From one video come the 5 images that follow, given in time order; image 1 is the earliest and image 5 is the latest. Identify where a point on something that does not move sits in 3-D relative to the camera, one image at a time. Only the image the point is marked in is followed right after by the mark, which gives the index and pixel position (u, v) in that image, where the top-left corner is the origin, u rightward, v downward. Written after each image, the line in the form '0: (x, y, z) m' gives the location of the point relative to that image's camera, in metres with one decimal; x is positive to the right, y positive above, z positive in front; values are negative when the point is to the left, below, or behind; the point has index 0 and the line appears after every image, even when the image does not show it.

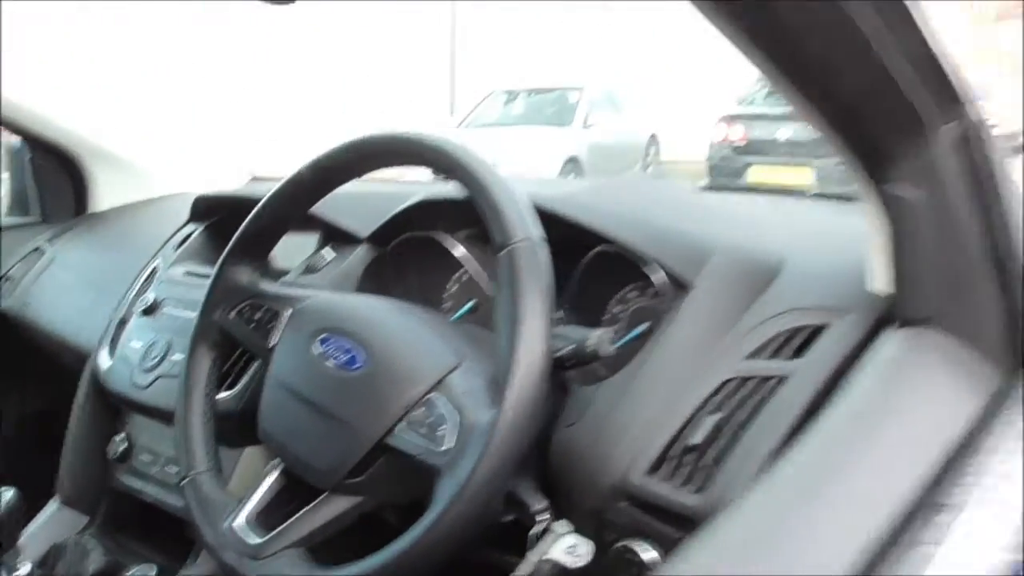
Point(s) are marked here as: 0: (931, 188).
0: (+0.4, 0.0, +0.7) m
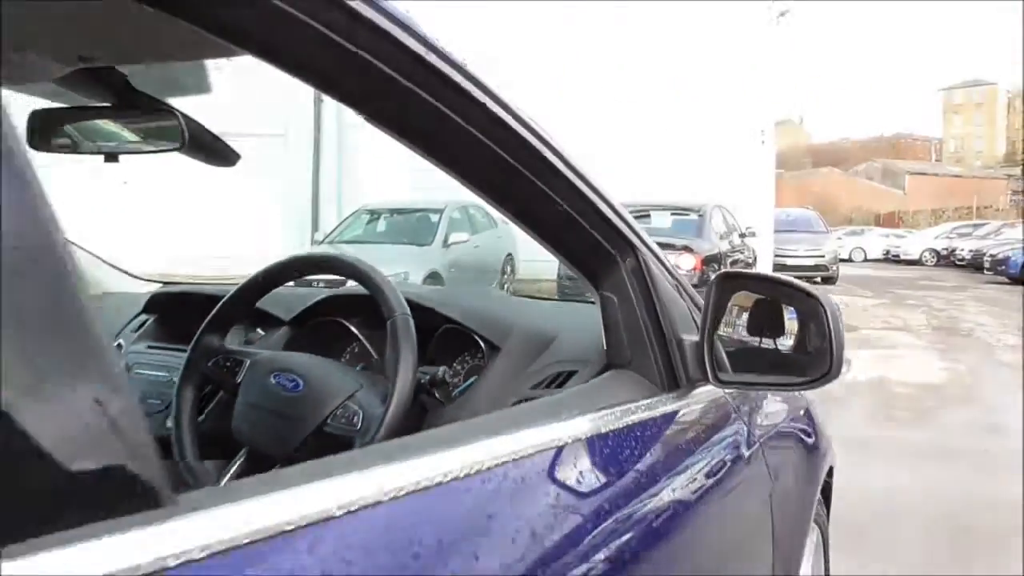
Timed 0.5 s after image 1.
0: (+0.2, 0.0, +1.3) m
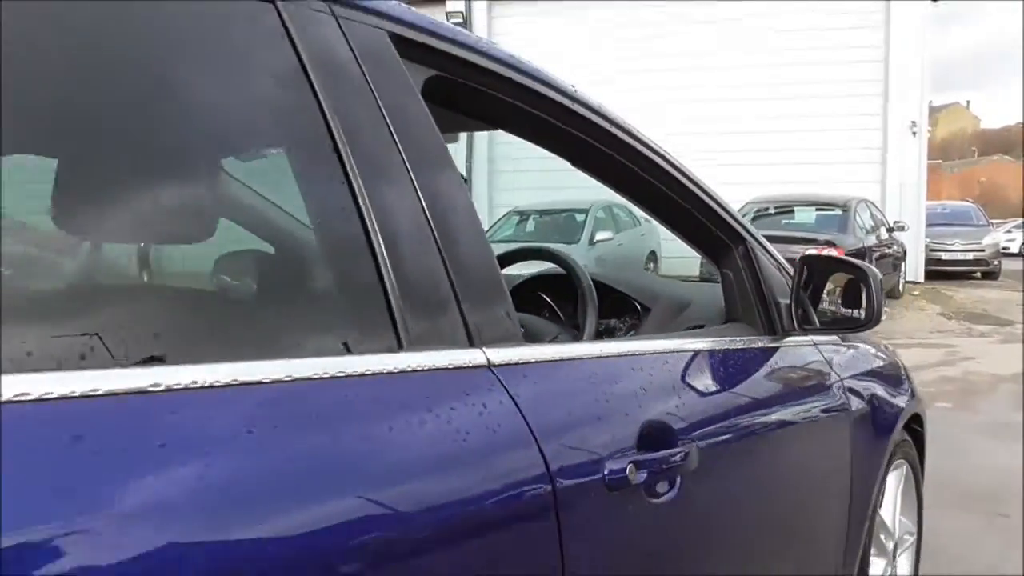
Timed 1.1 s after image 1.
0: (+0.5, +0.1, +1.8) m
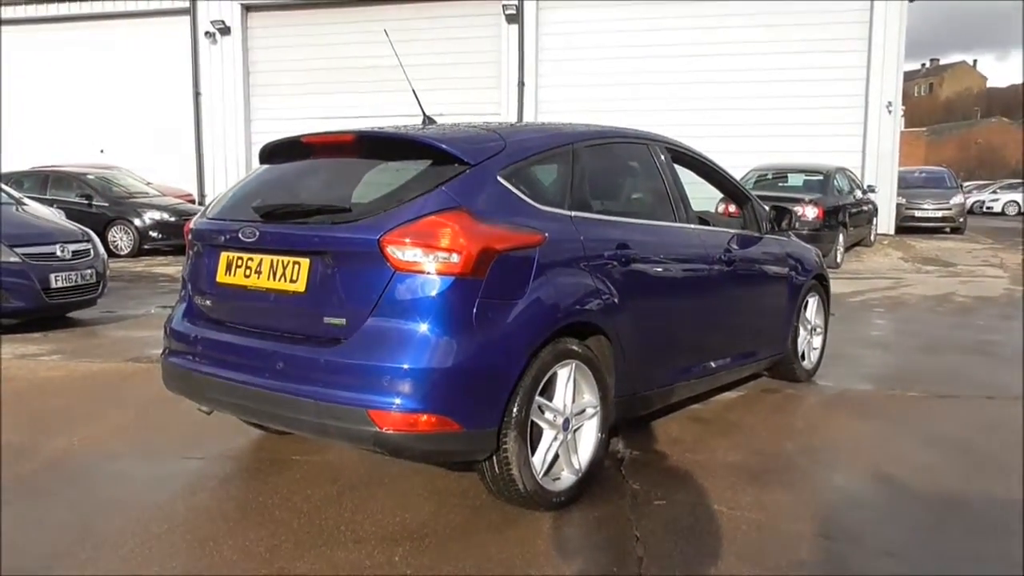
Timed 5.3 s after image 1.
0: (+1.5, +0.5, +5.0) m
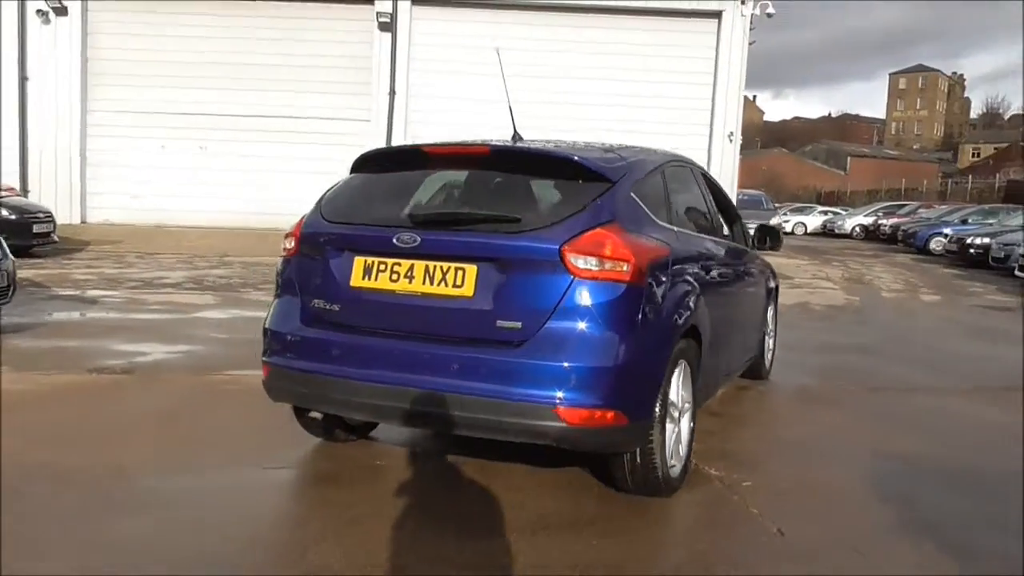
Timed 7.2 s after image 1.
0: (+1.5, +0.4, +5.7) m
